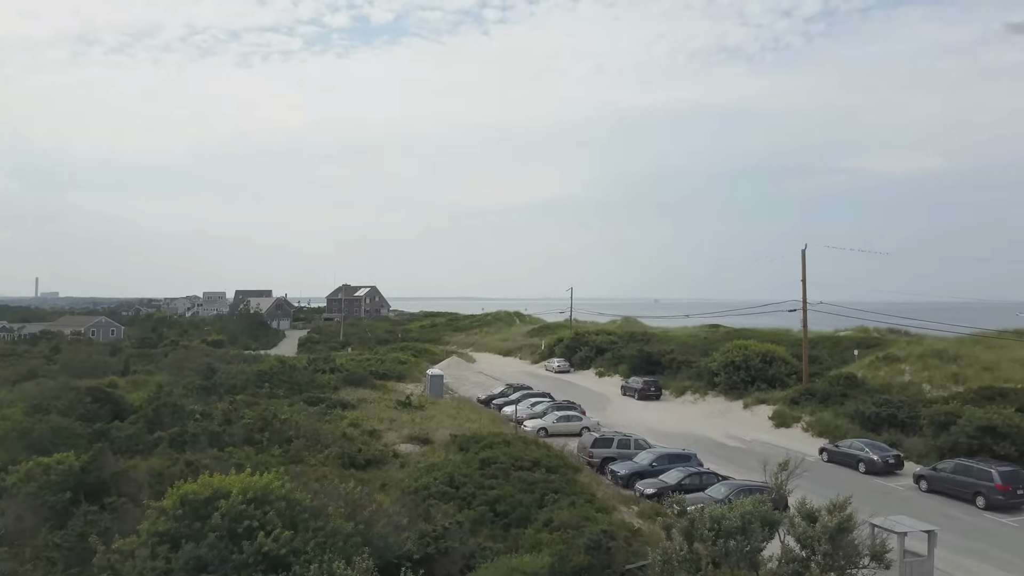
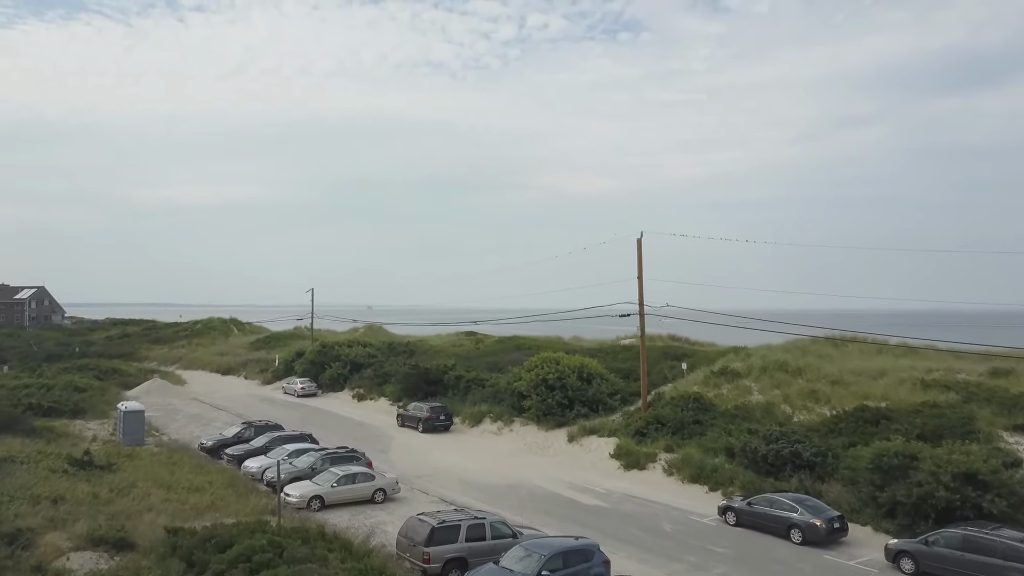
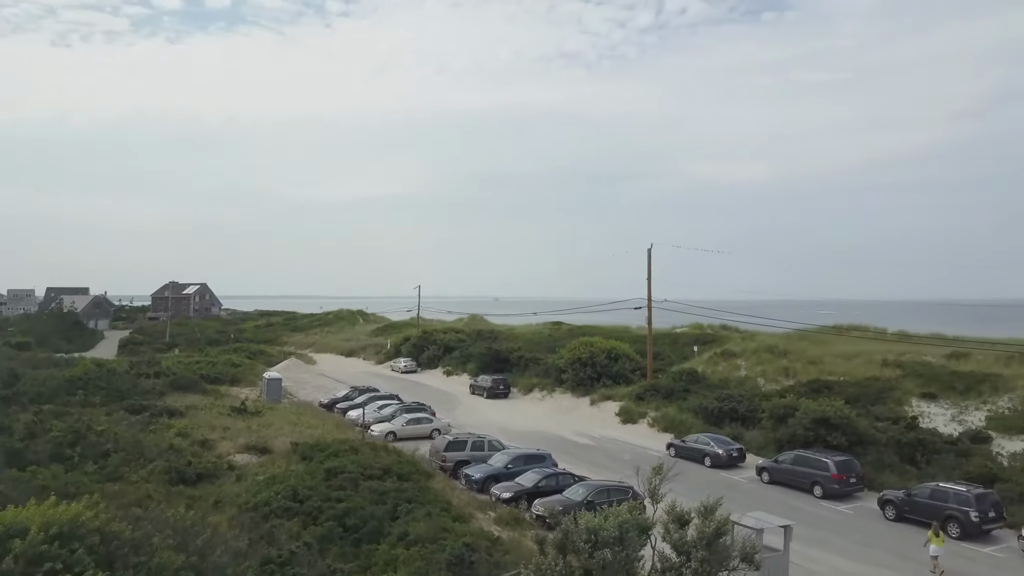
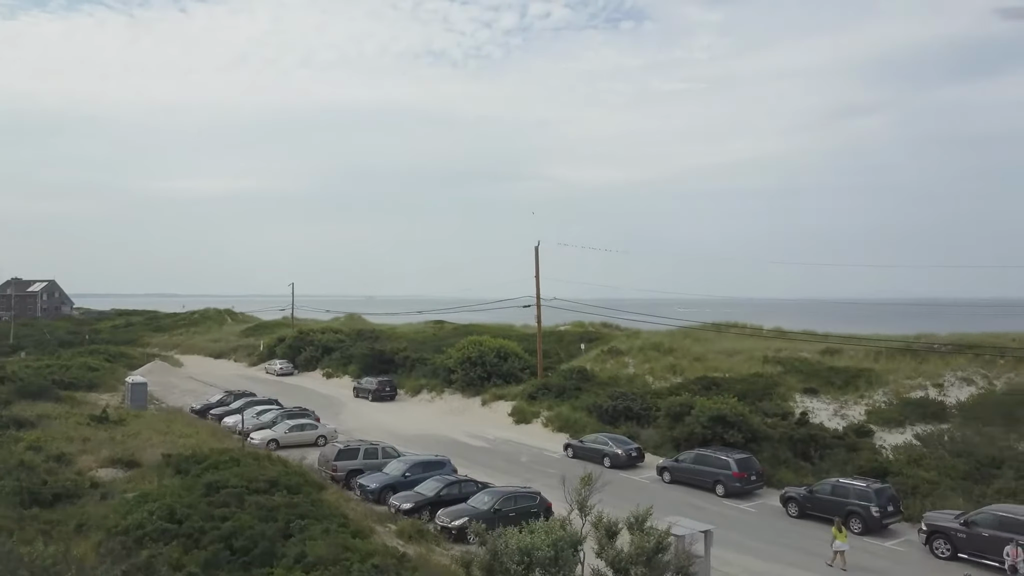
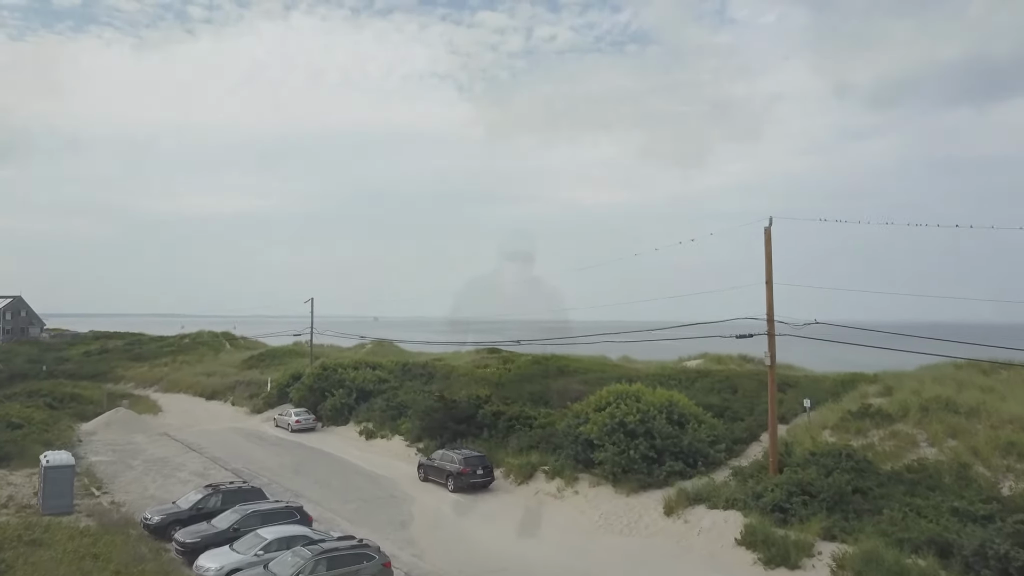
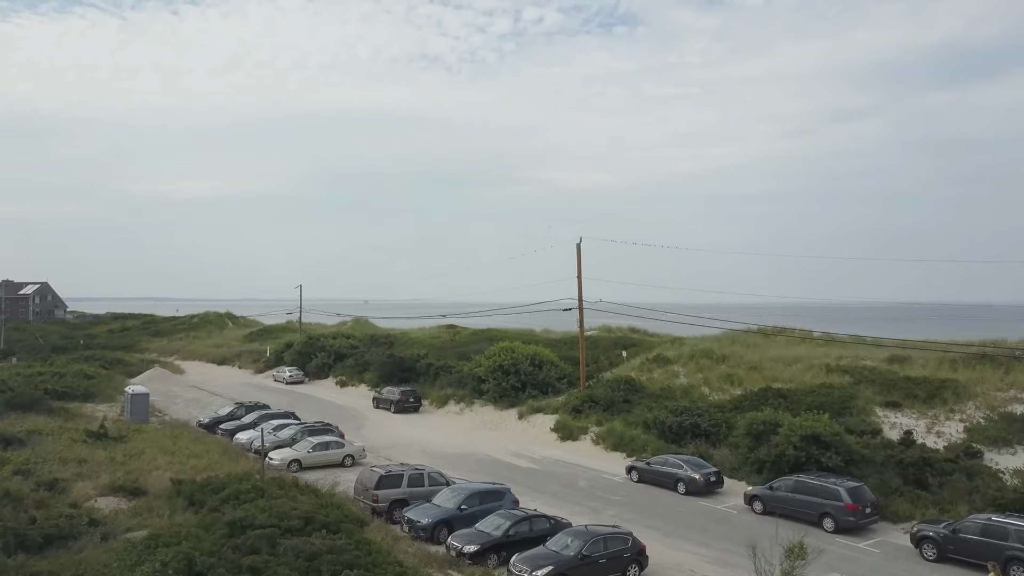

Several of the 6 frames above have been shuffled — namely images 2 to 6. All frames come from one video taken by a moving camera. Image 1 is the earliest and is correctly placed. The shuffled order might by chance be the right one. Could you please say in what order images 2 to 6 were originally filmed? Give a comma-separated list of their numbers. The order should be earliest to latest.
3, 4, 6, 2, 5
